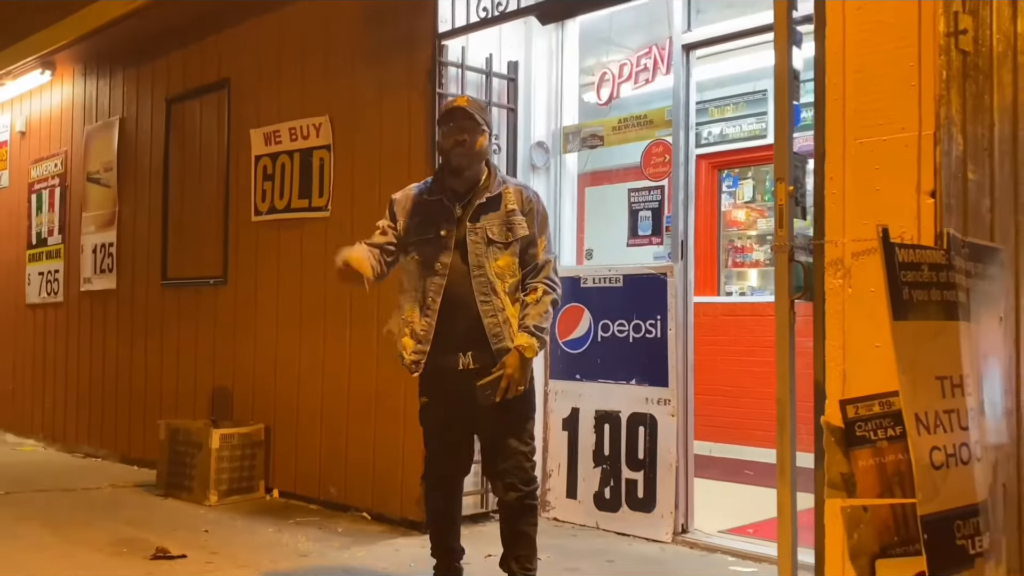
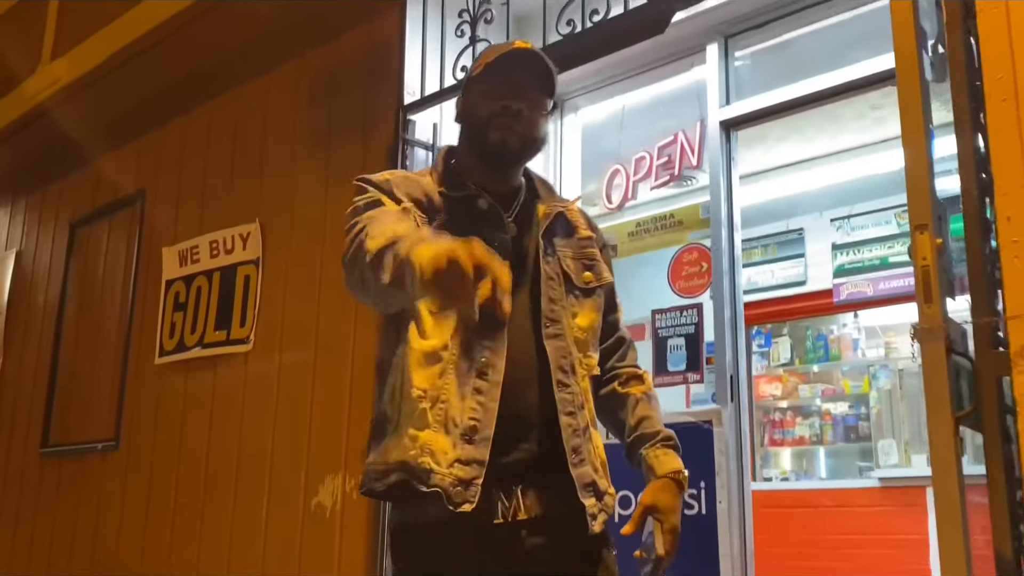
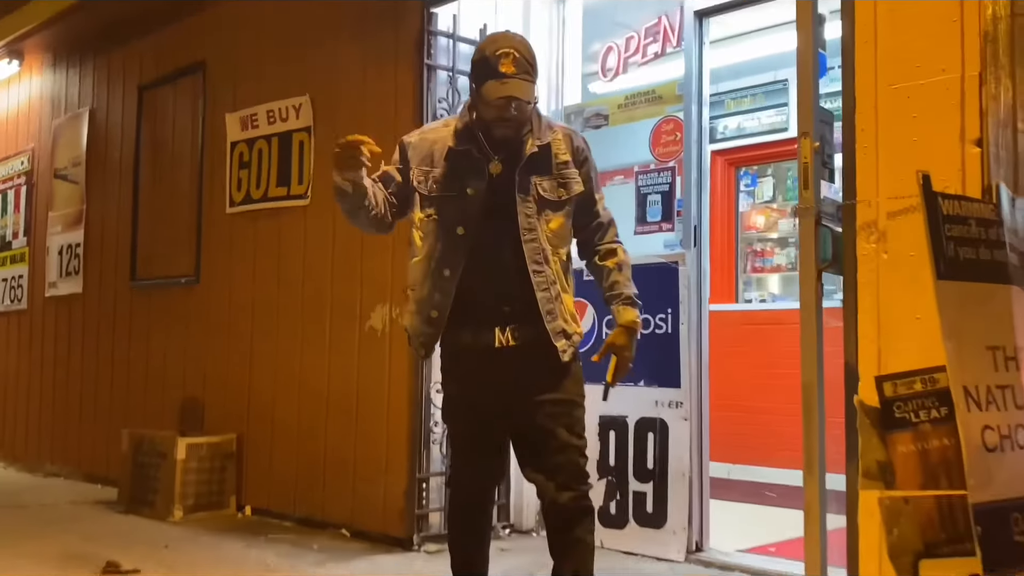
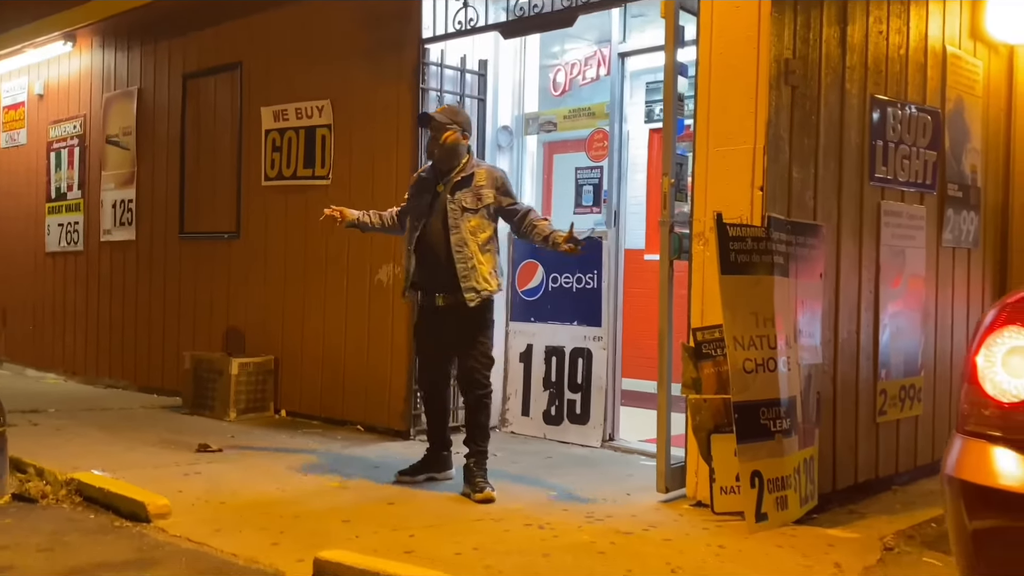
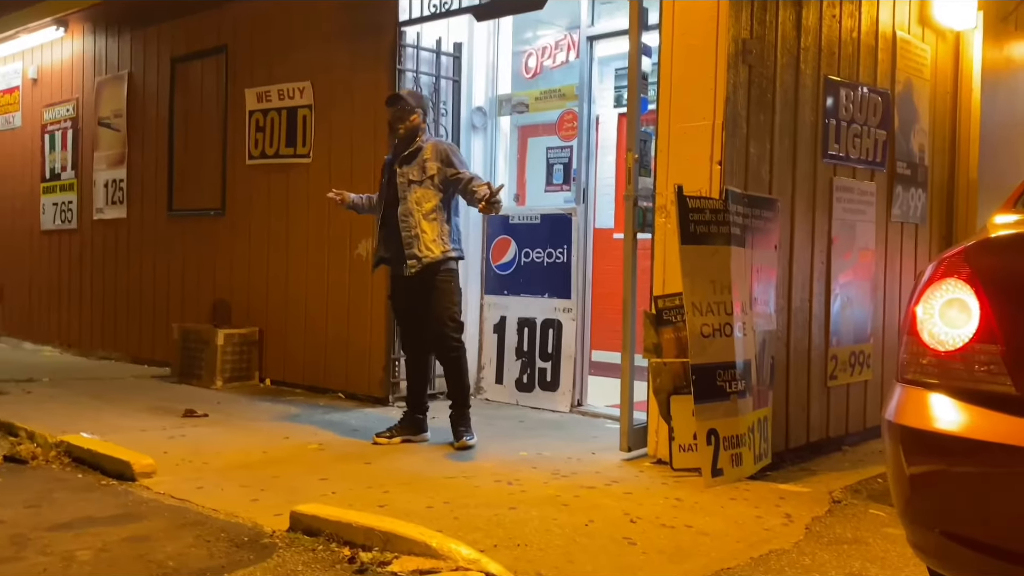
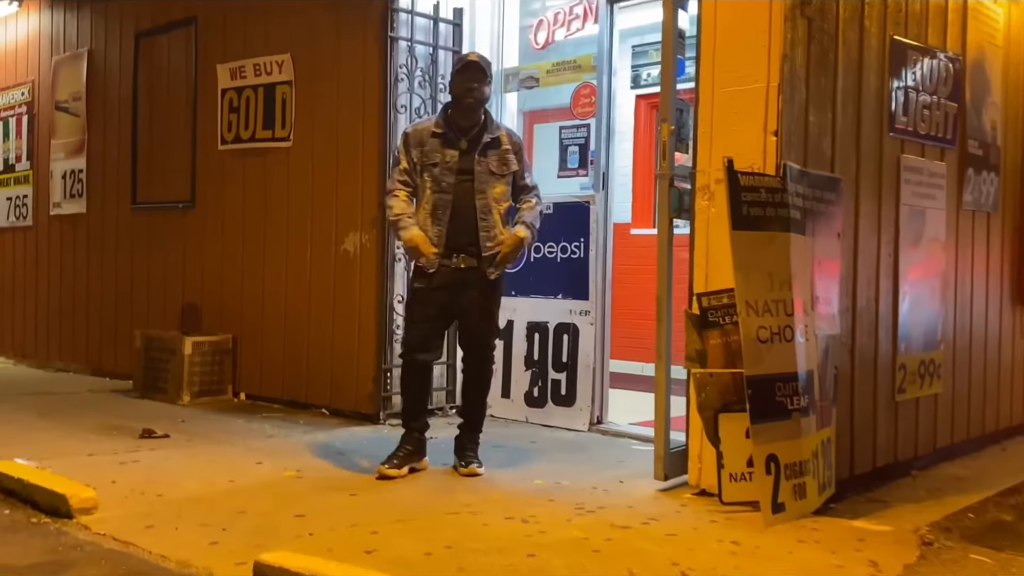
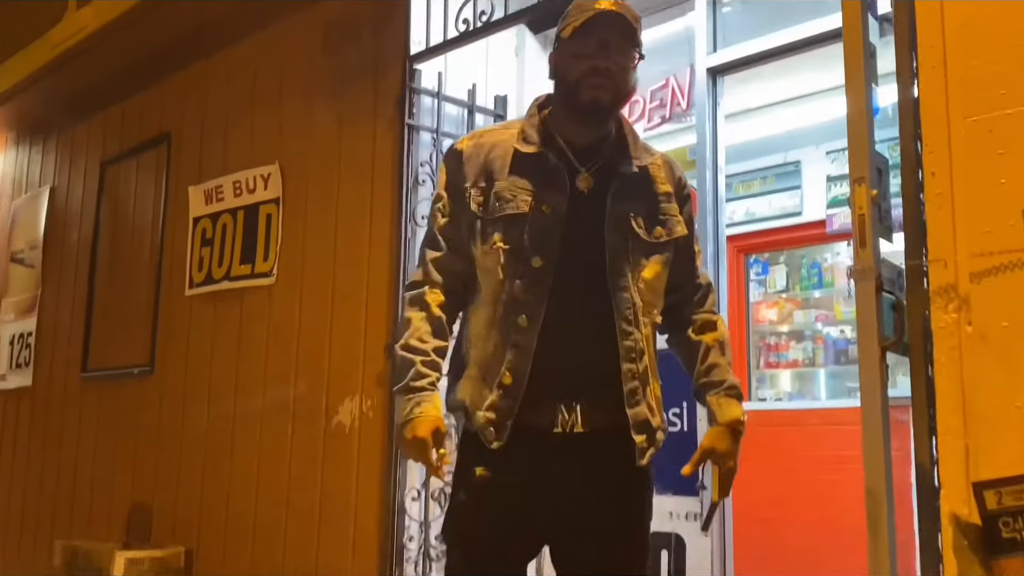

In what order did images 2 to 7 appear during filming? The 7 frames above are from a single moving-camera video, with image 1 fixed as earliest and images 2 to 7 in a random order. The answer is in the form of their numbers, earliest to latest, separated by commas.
4, 5, 6, 3, 7, 2
